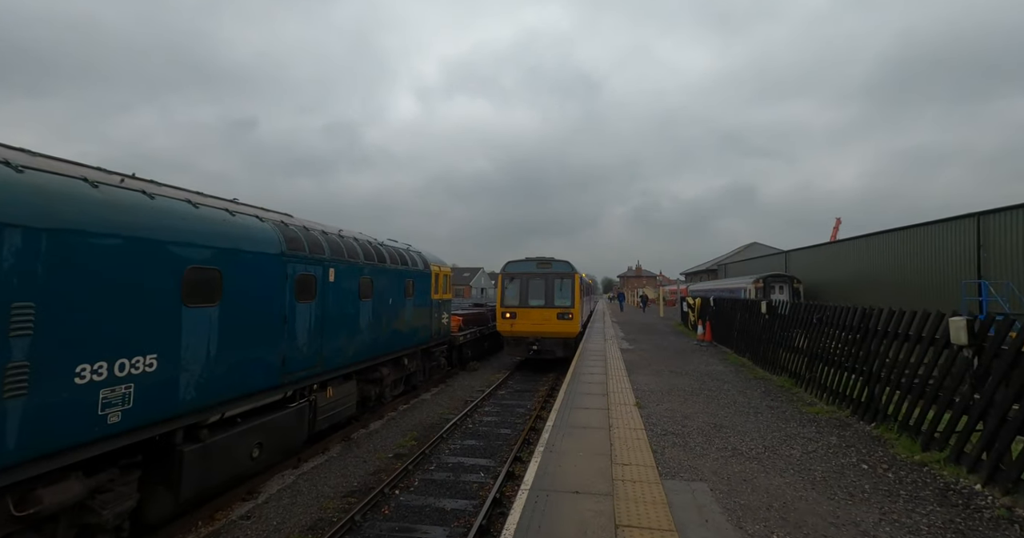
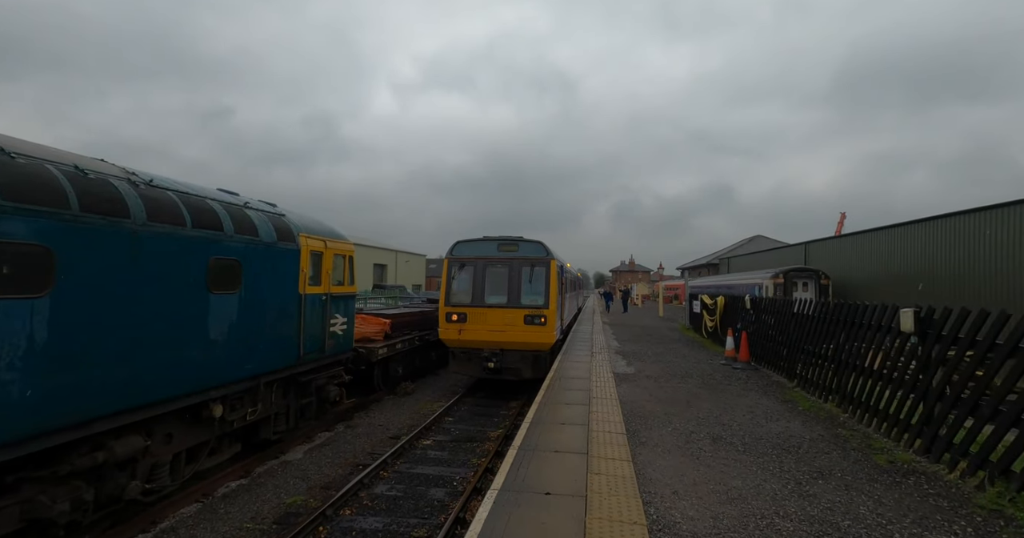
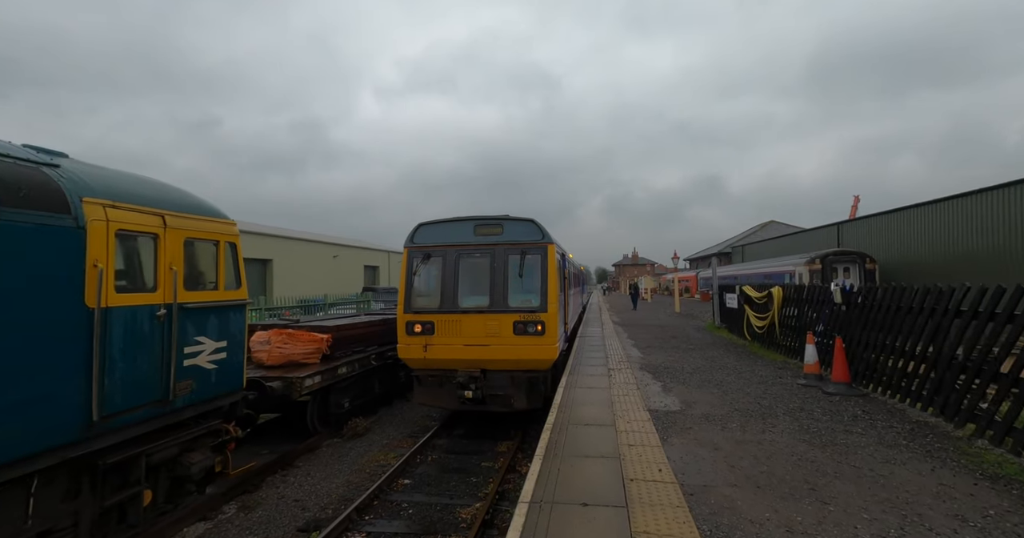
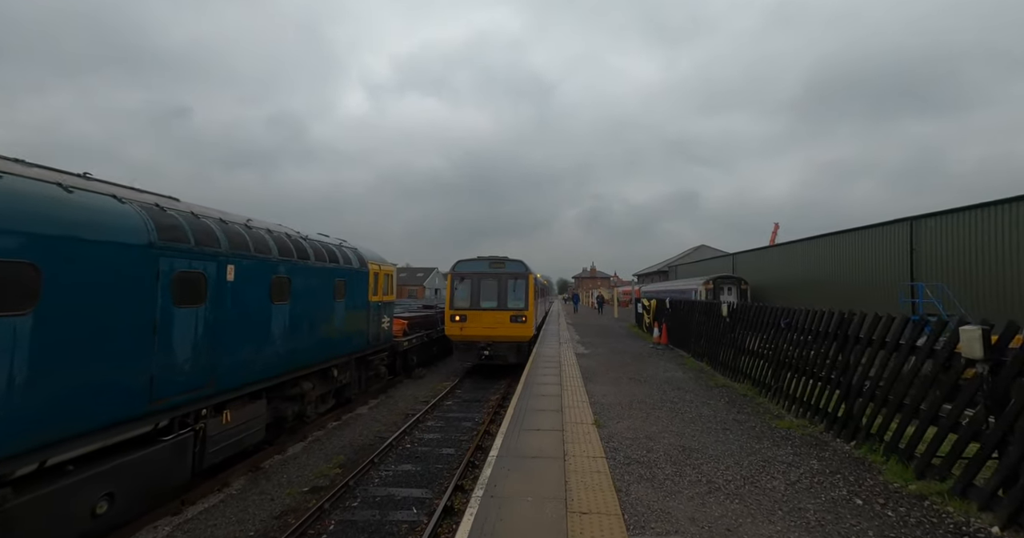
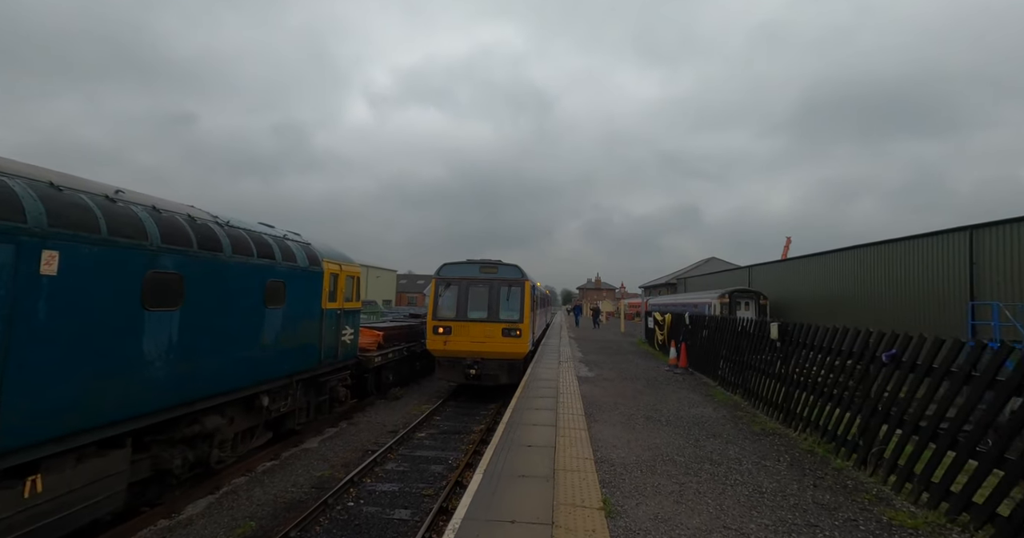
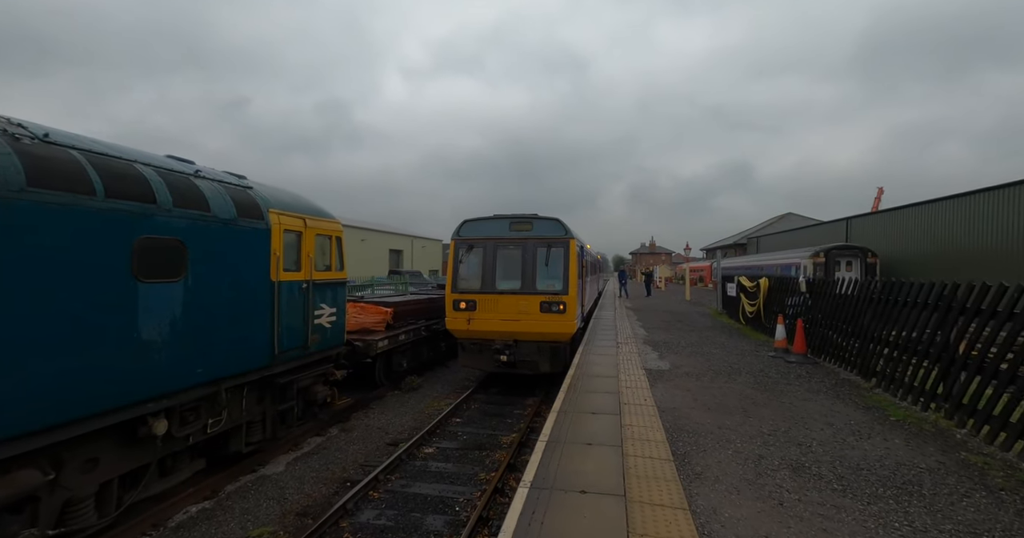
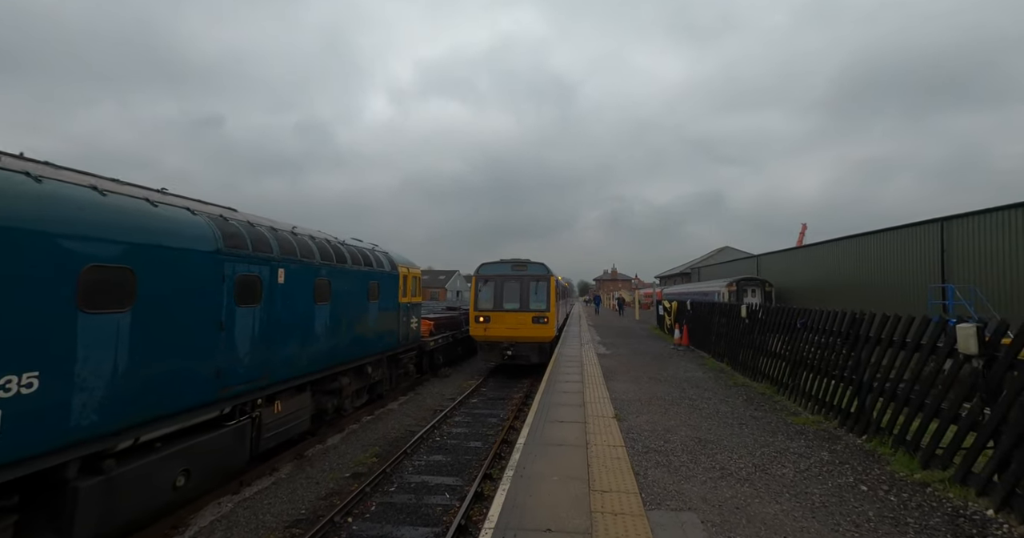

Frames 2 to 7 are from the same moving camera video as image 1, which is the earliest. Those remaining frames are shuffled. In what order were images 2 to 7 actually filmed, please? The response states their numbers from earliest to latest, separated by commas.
7, 4, 5, 2, 6, 3
